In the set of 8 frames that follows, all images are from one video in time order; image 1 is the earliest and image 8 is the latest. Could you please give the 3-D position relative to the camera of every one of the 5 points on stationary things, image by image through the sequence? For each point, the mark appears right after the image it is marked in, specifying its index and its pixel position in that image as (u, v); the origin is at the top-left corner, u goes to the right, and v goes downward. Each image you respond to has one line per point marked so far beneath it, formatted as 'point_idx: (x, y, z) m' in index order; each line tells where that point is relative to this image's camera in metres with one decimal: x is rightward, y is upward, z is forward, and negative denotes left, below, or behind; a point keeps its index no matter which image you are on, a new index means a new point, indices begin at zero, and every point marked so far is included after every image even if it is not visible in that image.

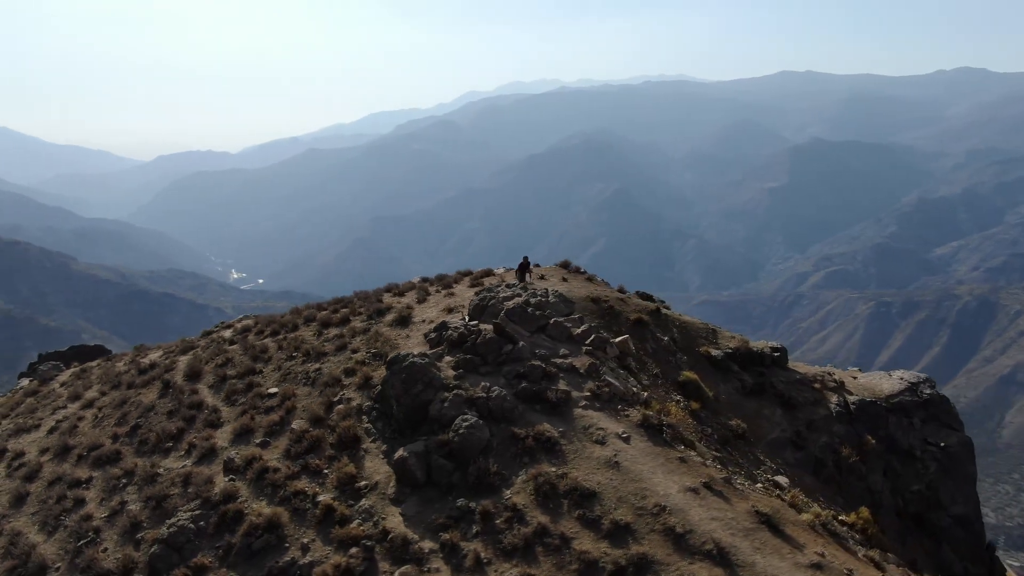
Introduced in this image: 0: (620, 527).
0: (+2.3, -5.2, +16.6) m
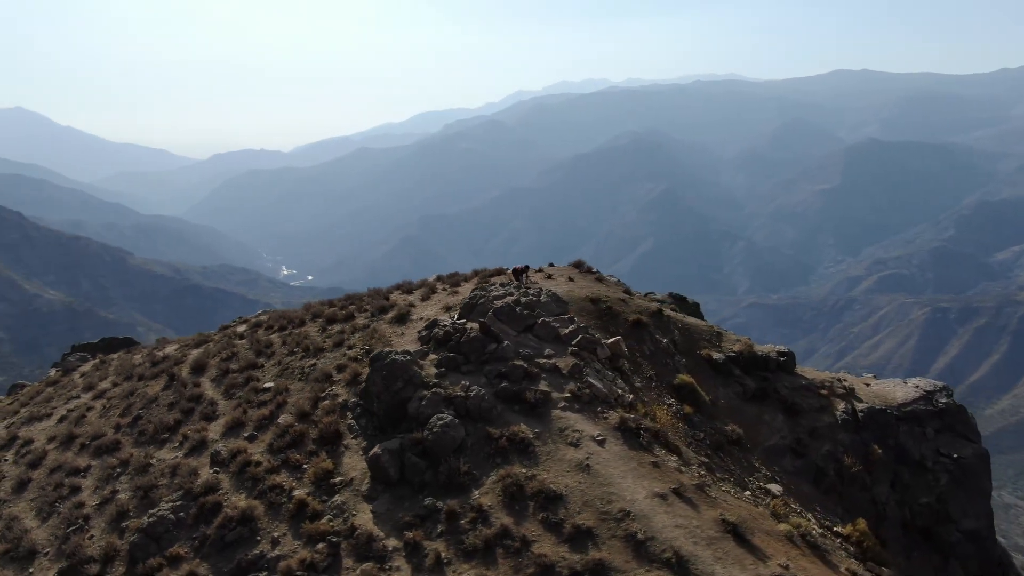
0: (+1.5, -5.2, +16.3) m
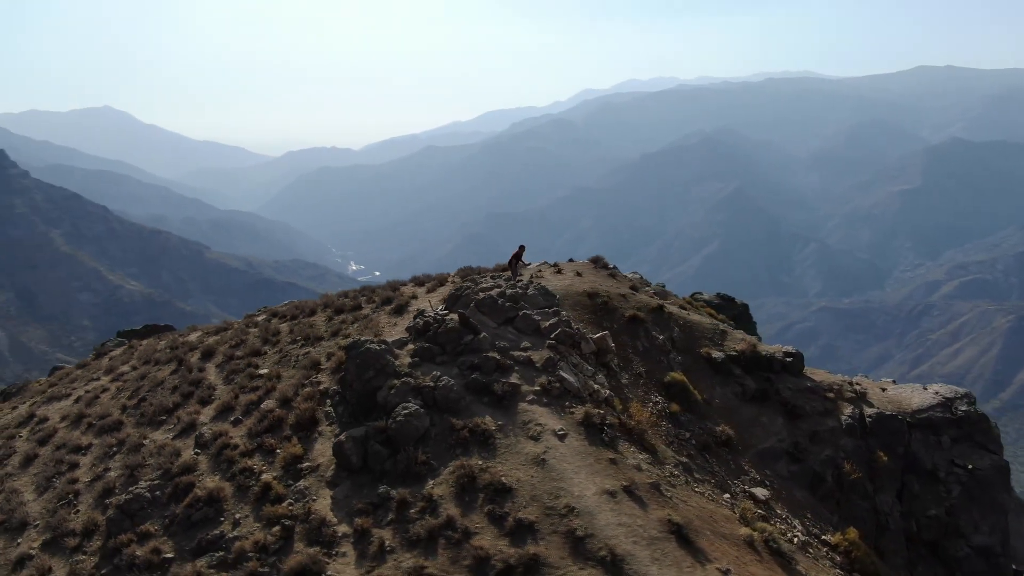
0: (+0.2, -5.0, +16.0) m
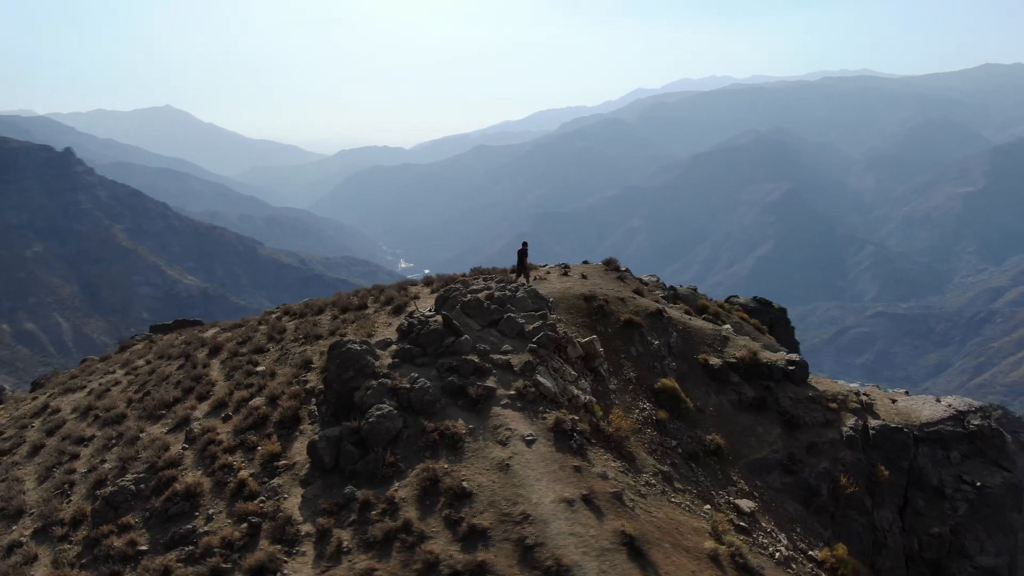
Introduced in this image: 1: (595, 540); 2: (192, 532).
0: (-0.7, -5.0, +15.9) m
1: (+1.6, -5.0, +15.2) m
2: (-7.8, -5.9, +18.7) m
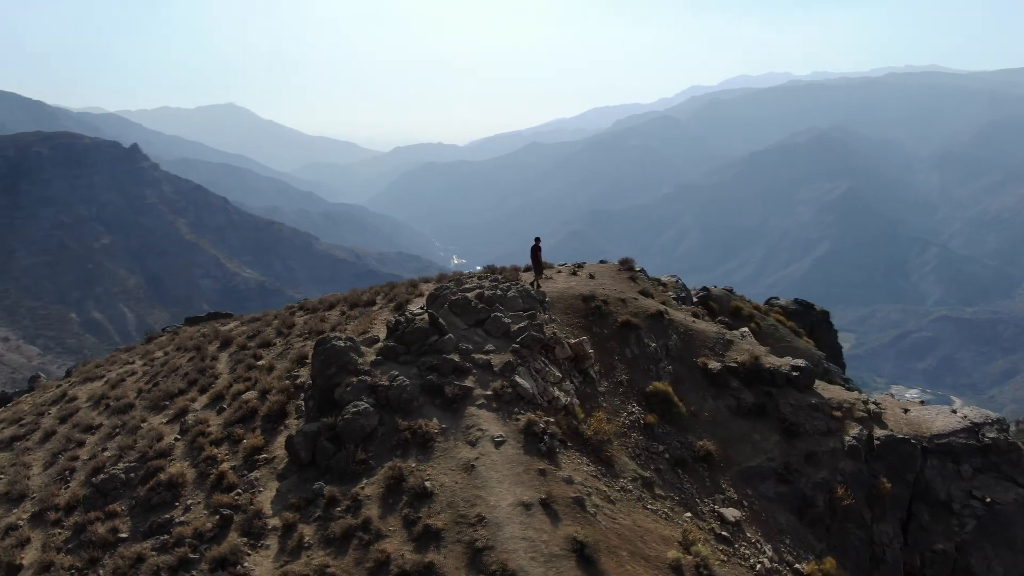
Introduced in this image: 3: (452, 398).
0: (-1.7, -5.0, +15.8) m
1: (+0.7, -5.0, +15.0) m
2: (-8.5, -5.8, +19.1) m
3: (-1.6, -2.9, +20.0) m
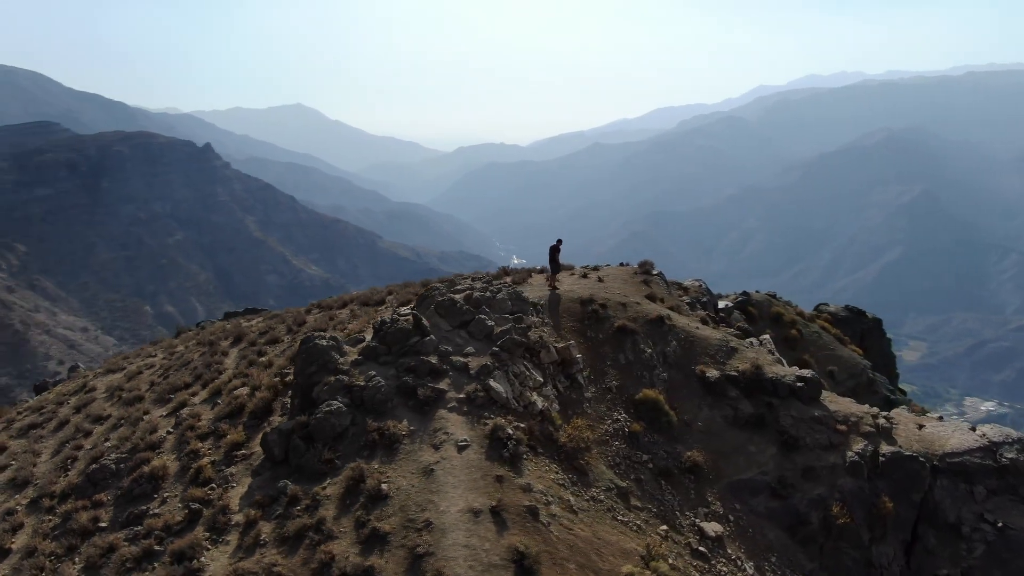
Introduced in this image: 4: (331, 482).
0: (-2.7, -5.1, +15.7) m
1: (-0.5, -5.1, +14.7) m
2: (-9.3, -5.7, +19.5) m
3: (-2.3, -2.9, +19.9) m
4: (-4.3, -4.6, +18.1) m
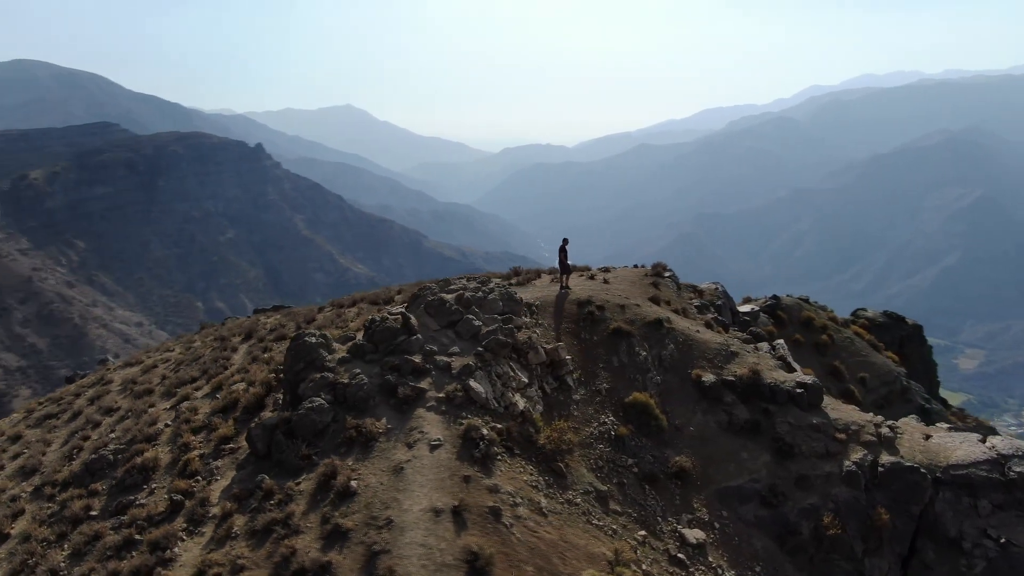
0: (-3.5, -5.0, +15.9) m
1: (-1.3, -5.1, +14.7) m
2: (-9.9, -5.6, +20.0) m
3: (-2.8, -2.9, +20.0) m
4: (-4.9, -4.5, +18.3) m
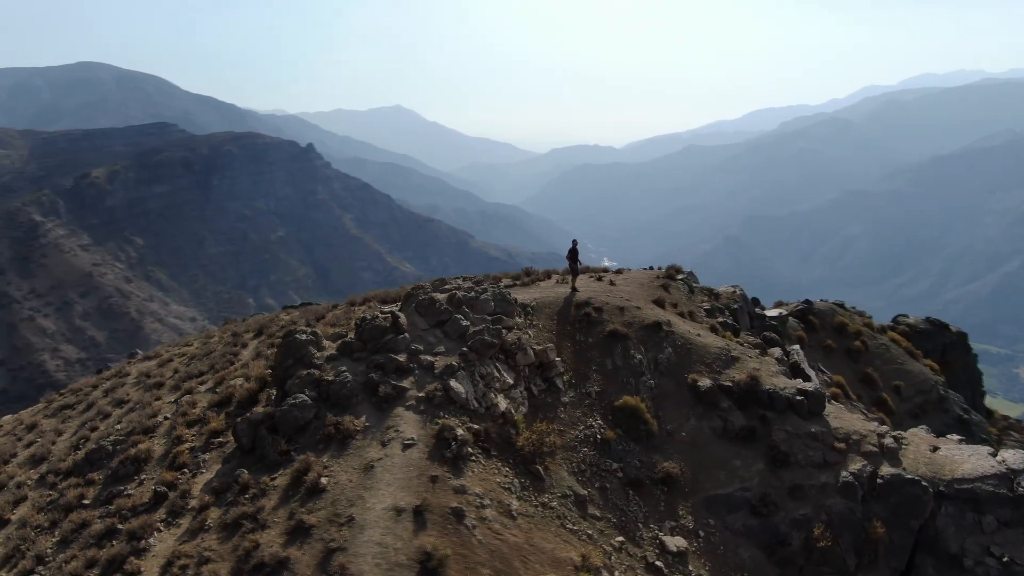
0: (-4.3, -5.0, +16.0) m
1: (-2.2, -5.1, +14.7) m
2: (-10.4, -5.5, +20.5) m
3: (-3.3, -2.9, +20.0) m
4: (-5.5, -4.4, +18.5) m
